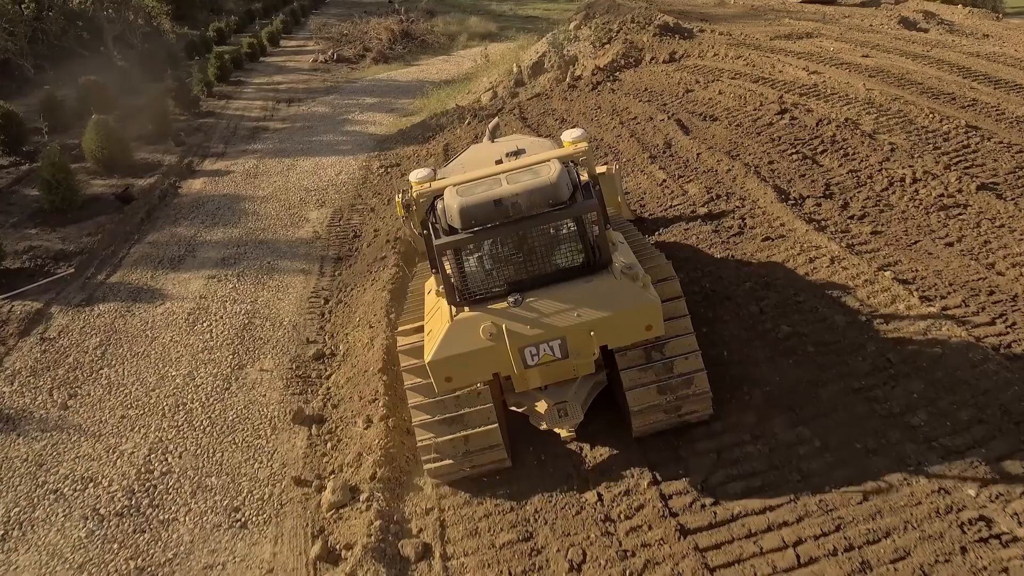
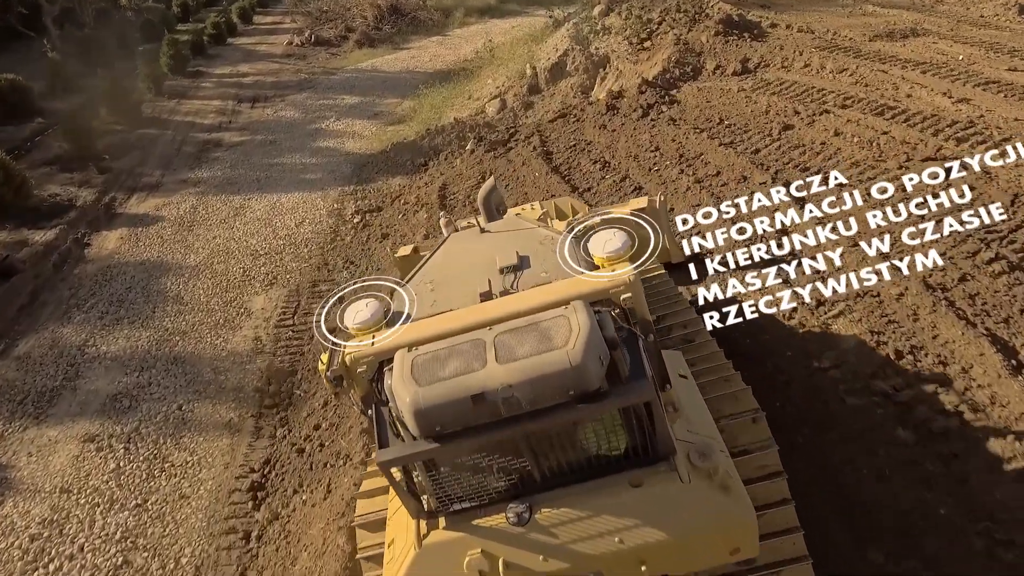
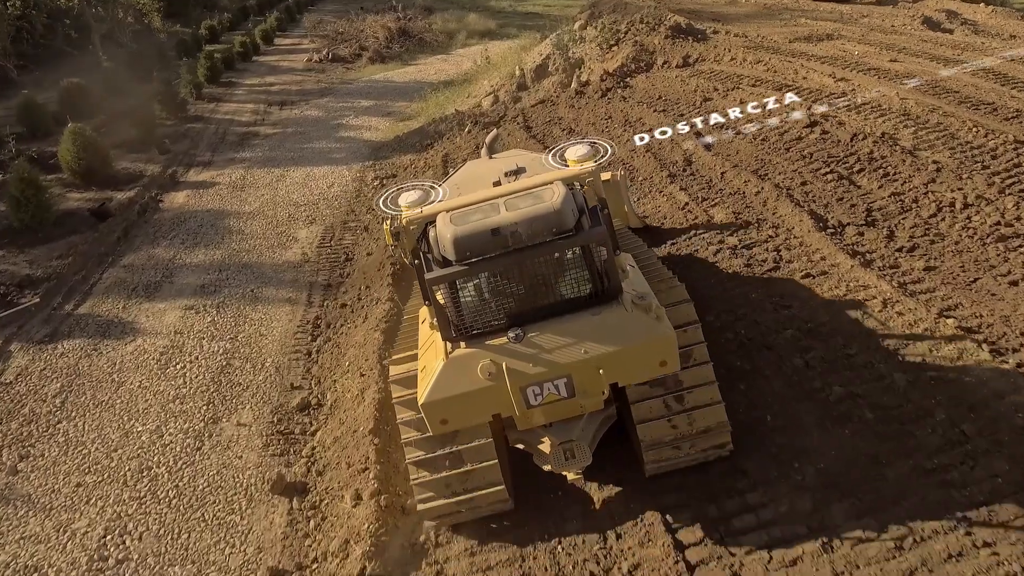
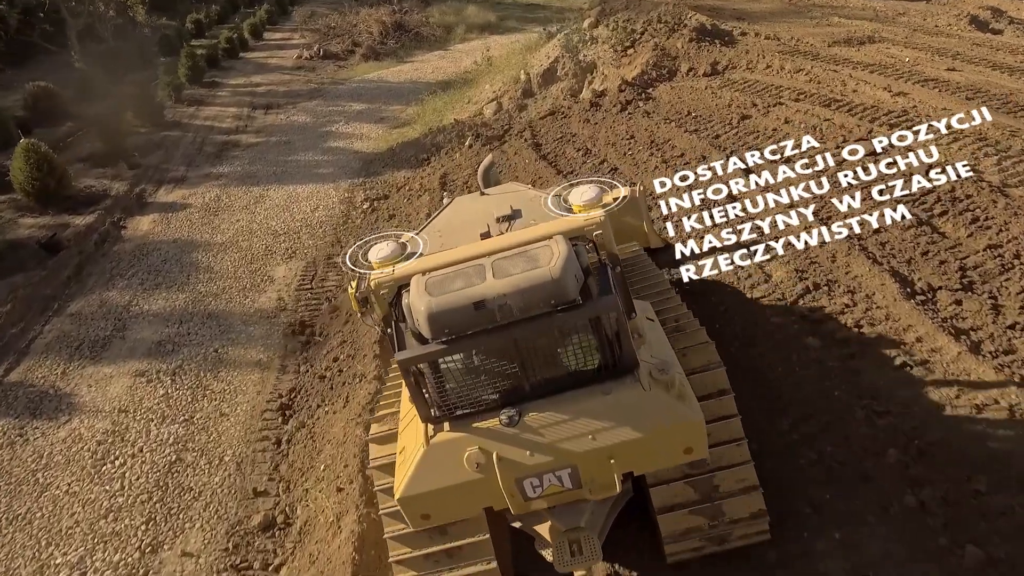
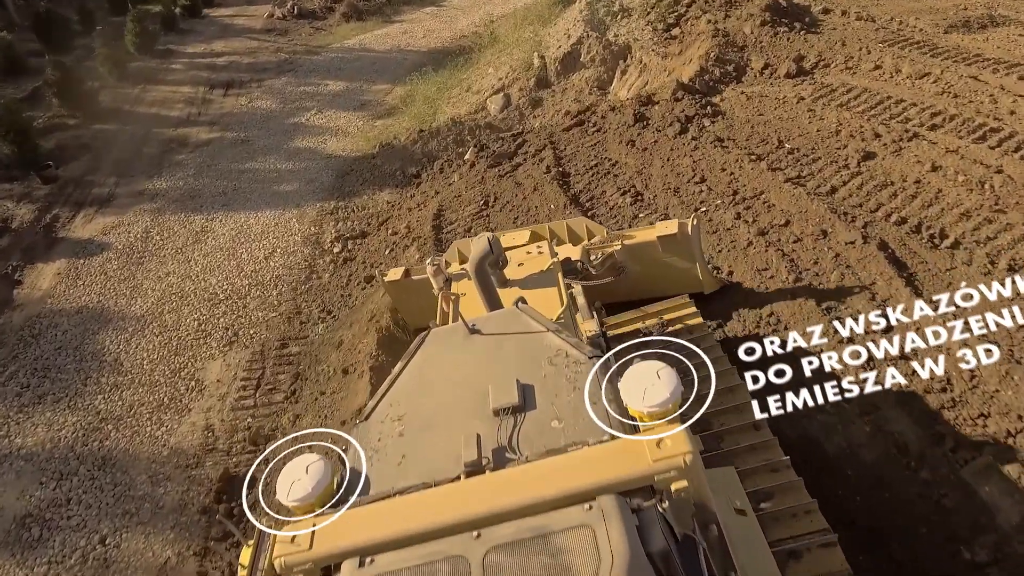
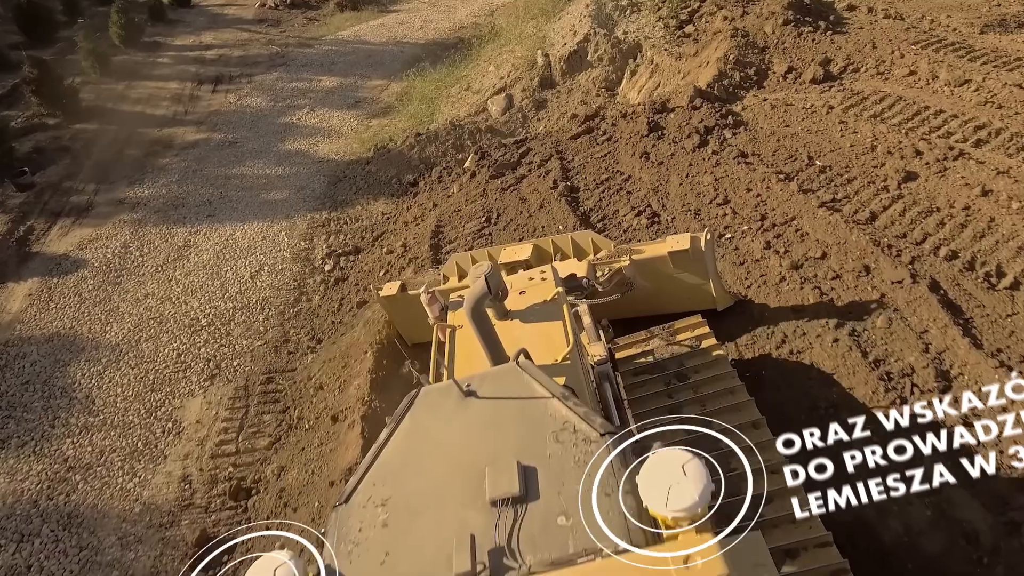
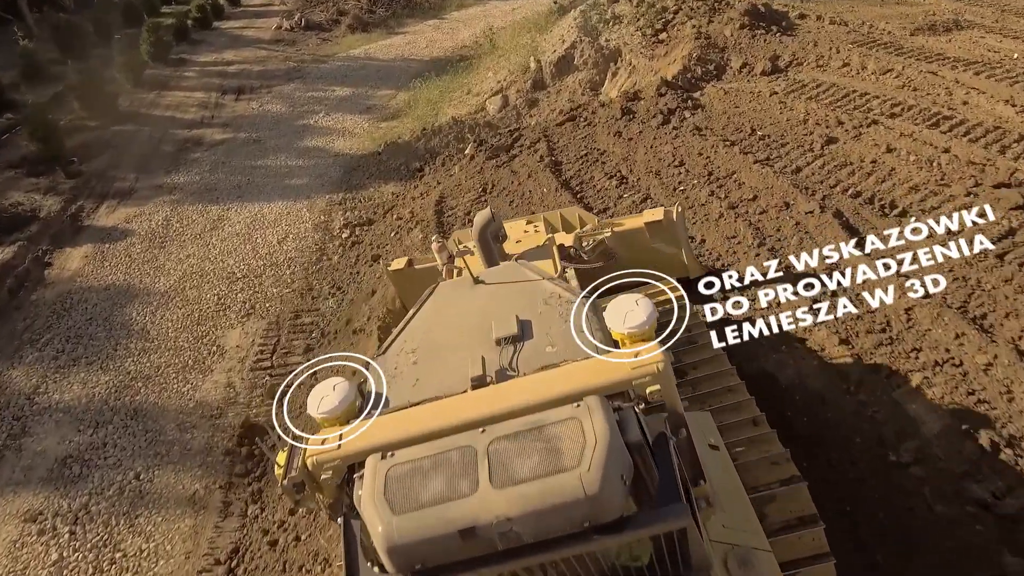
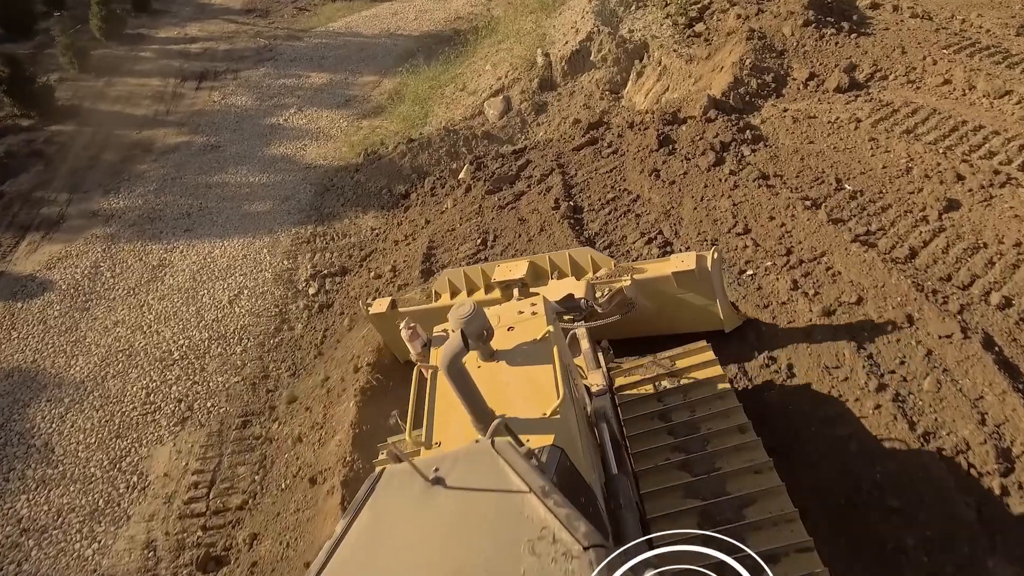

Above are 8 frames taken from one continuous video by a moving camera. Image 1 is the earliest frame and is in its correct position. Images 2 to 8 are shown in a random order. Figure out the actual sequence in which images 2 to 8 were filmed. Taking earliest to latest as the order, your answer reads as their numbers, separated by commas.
3, 4, 2, 7, 5, 6, 8
